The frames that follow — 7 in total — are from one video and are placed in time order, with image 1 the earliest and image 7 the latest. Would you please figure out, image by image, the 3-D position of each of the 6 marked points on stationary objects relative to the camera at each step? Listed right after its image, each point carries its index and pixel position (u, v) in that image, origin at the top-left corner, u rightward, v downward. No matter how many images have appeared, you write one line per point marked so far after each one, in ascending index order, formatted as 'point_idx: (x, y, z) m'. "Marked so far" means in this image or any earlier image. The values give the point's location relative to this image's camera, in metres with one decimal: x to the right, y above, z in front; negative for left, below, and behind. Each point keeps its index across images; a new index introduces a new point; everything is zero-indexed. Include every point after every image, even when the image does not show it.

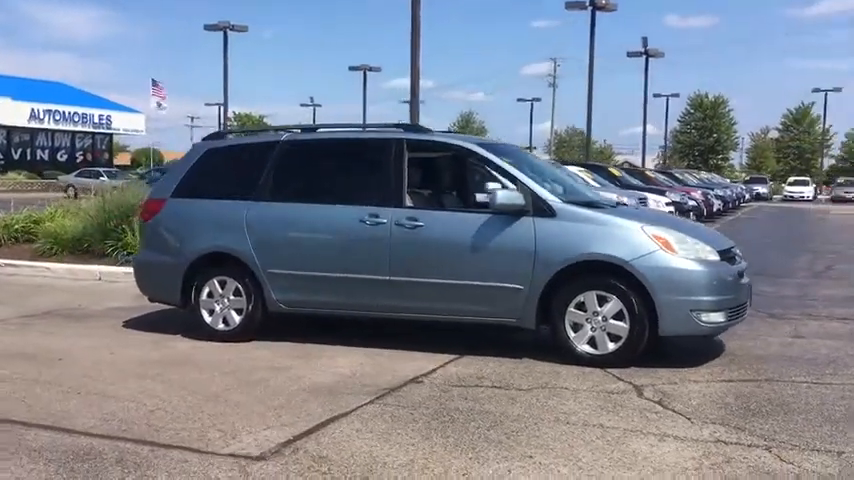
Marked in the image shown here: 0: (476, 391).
0: (+0.4, -1.1, +6.4) m
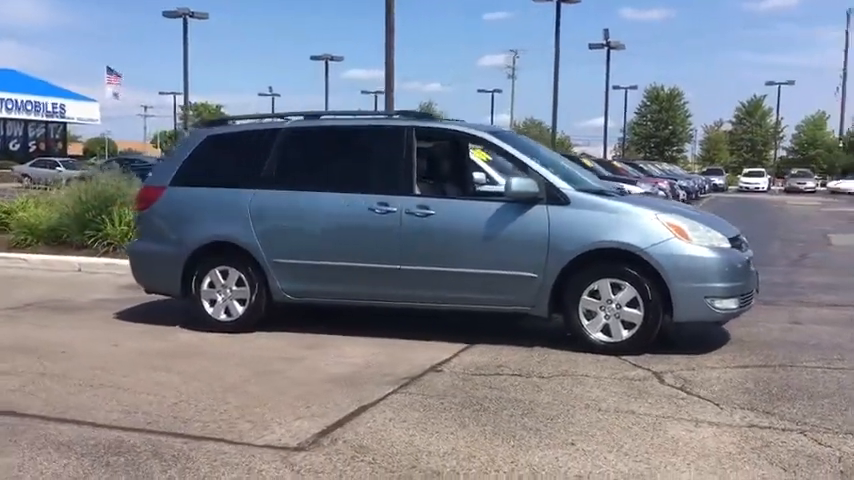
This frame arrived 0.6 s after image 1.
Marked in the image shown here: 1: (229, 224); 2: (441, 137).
0: (+0.5, -1.1, +6.4) m
1: (-1.9, +0.1, +8.3) m
2: (+0.2, +1.0, +7.9) m
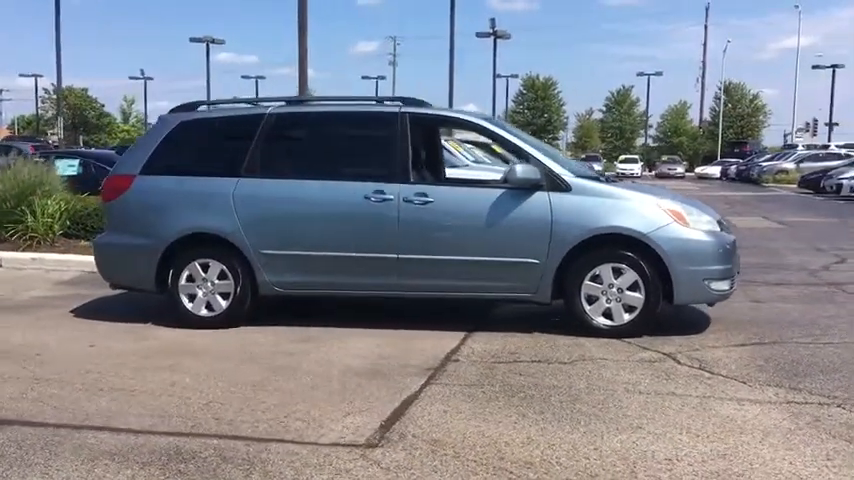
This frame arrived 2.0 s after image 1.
0: (+0.7, -1.0, +6.4) m
1: (-2.0, +0.2, +7.9) m
2: (+0.1, +1.1, +7.8) m
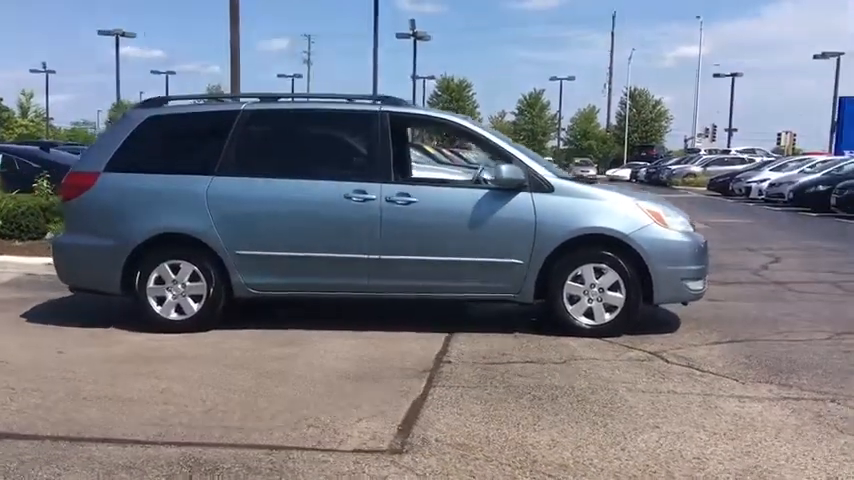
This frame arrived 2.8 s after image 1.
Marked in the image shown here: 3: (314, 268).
0: (+0.7, -1.0, +6.4) m
1: (-2.2, +0.2, +7.6) m
2: (-0.1, +1.1, +7.7) m
3: (-1.0, -0.3, +7.6) m
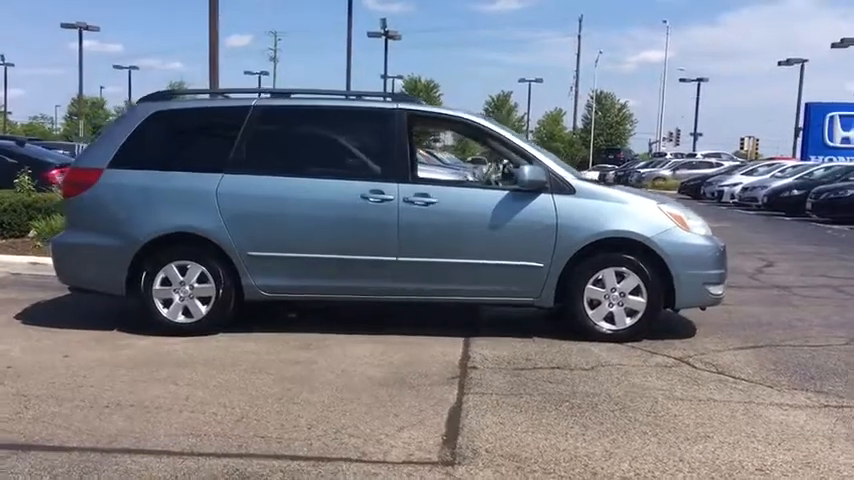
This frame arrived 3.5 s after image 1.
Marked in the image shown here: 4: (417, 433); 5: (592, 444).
0: (+0.9, -1.0, +6.2) m
1: (-2.0, +0.2, +7.3) m
2: (+0.1, +1.1, +7.5) m
3: (-0.9, -0.3, +7.4) m
4: (-0.1, -1.1, +4.9) m
5: (+0.9, -1.1, +4.6) m
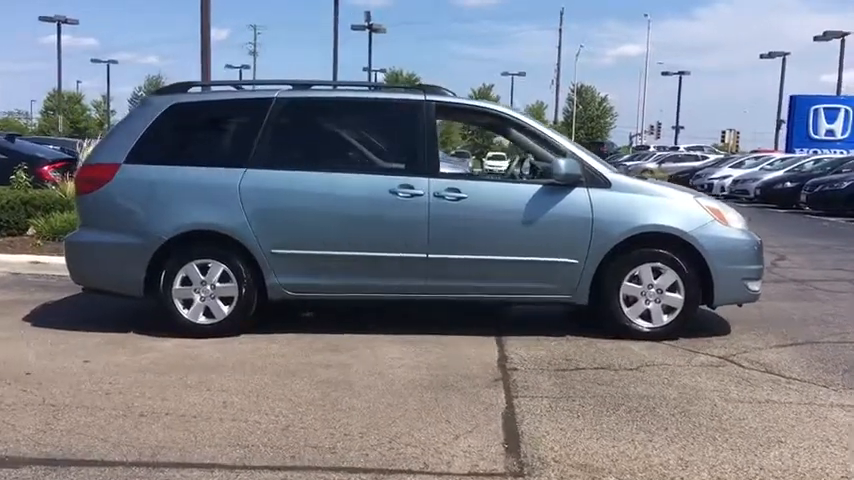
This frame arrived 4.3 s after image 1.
0: (+1.2, -1.0, +6.0) m
1: (-1.8, +0.3, +7.0) m
2: (+0.3, +1.1, +7.3) m
3: (-0.6, -0.2, +7.1) m
4: (+0.3, -1.1, +4.6) m
5: (+1.2, -1.1, +4.4) m
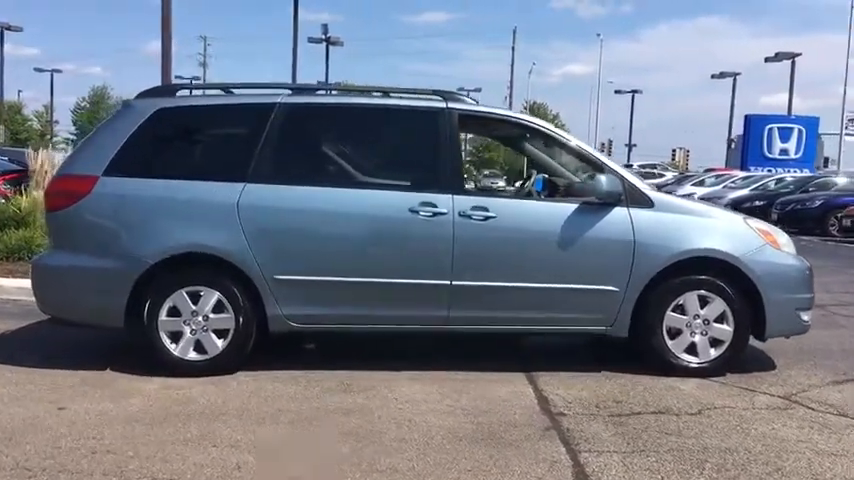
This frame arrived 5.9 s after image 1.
0: (+1.4, -1.1, +5.3) m
1: (-1.6, +0.1, +6.1) m
2: (+0.5, +0.9, +6.5) m
3: (-0.4, -0.4, +6.3) m
4: (+0.6, -1.3, +3.8) m
5: (+1.6, -1.3, +3.7) m
